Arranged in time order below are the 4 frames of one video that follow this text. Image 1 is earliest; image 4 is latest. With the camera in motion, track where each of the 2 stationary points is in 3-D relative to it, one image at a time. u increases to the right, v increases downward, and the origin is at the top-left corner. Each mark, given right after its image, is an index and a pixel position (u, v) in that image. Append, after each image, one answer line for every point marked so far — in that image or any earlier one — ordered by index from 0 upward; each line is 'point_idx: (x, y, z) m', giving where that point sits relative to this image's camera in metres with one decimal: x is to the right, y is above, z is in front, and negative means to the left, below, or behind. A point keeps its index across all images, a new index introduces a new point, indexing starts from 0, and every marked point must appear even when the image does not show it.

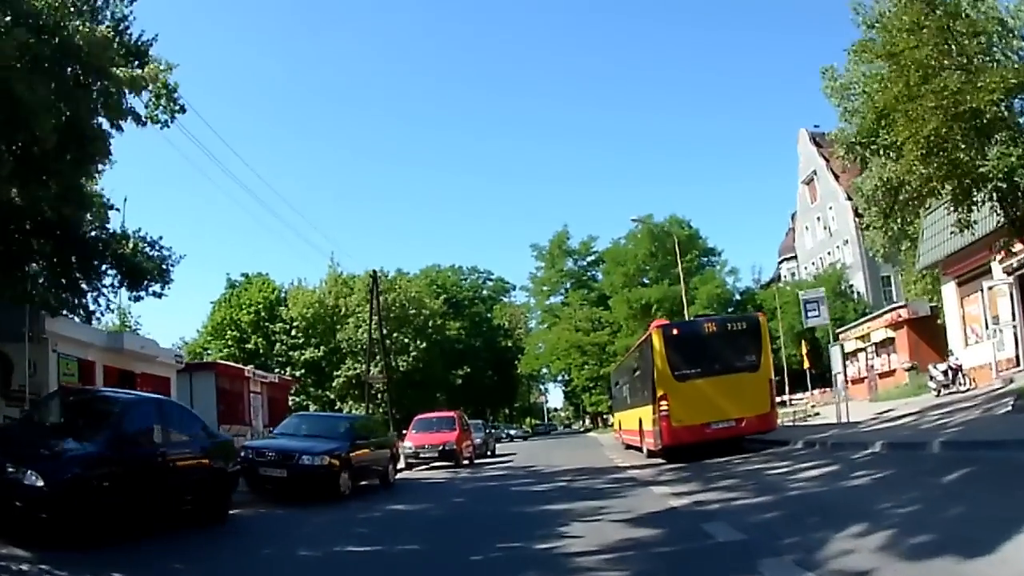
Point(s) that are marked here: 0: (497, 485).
0: (-0.1, -4.1, +20.4) m
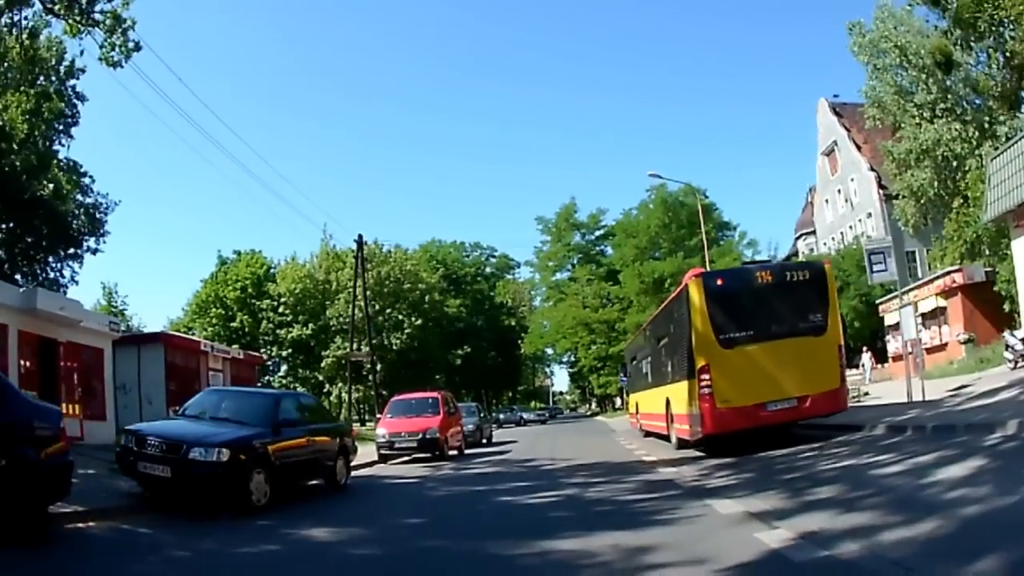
0: (-0.3, -3.0, +15.0) m
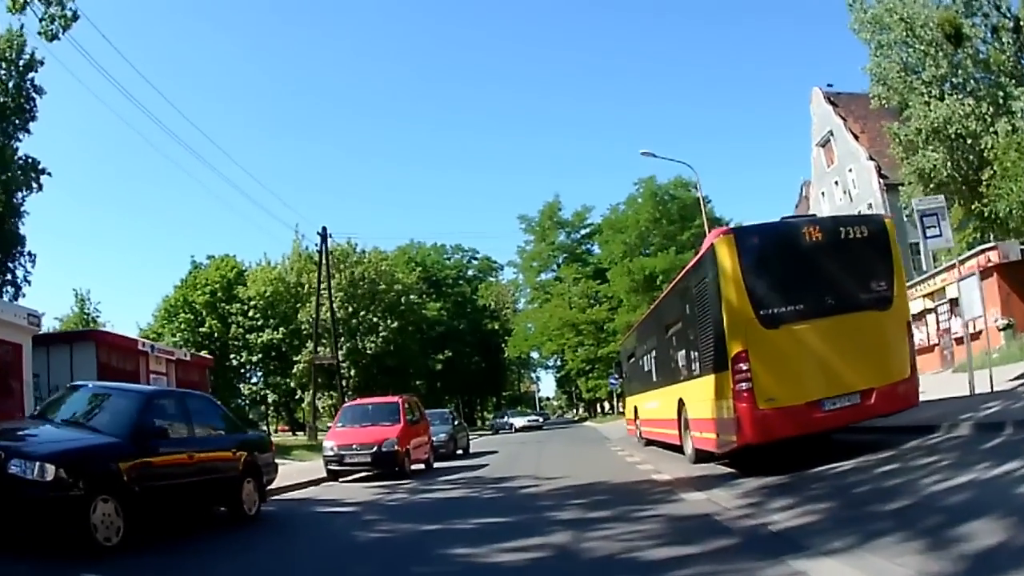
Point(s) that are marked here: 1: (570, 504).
0: (-0.7, -2.6, +10.8) m
1: (+0.7, -2.6, +11.8) m
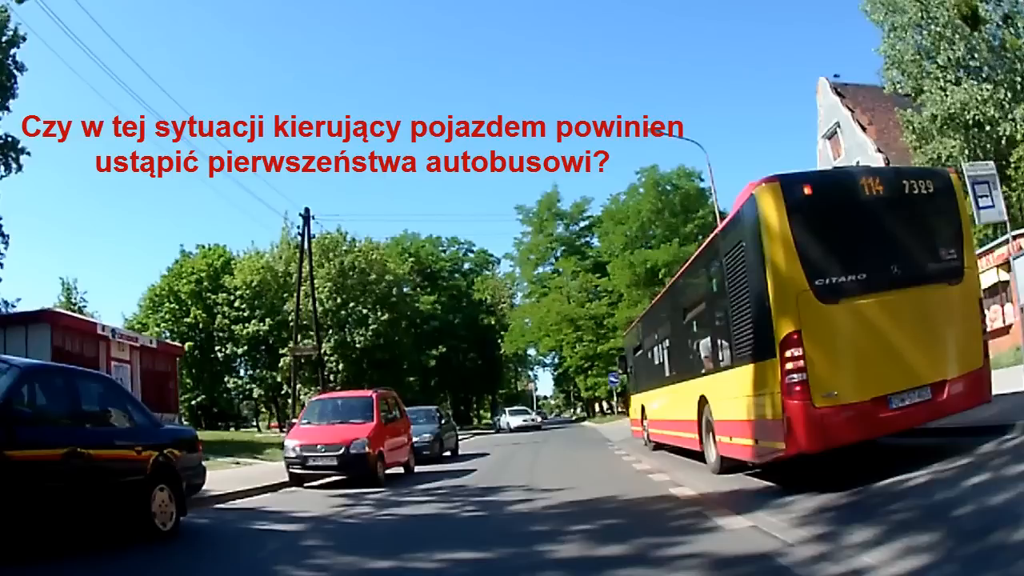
0: (-0.8, -2.2, +8.1) m
1: (+0.5, -2.2, +9.2) m
